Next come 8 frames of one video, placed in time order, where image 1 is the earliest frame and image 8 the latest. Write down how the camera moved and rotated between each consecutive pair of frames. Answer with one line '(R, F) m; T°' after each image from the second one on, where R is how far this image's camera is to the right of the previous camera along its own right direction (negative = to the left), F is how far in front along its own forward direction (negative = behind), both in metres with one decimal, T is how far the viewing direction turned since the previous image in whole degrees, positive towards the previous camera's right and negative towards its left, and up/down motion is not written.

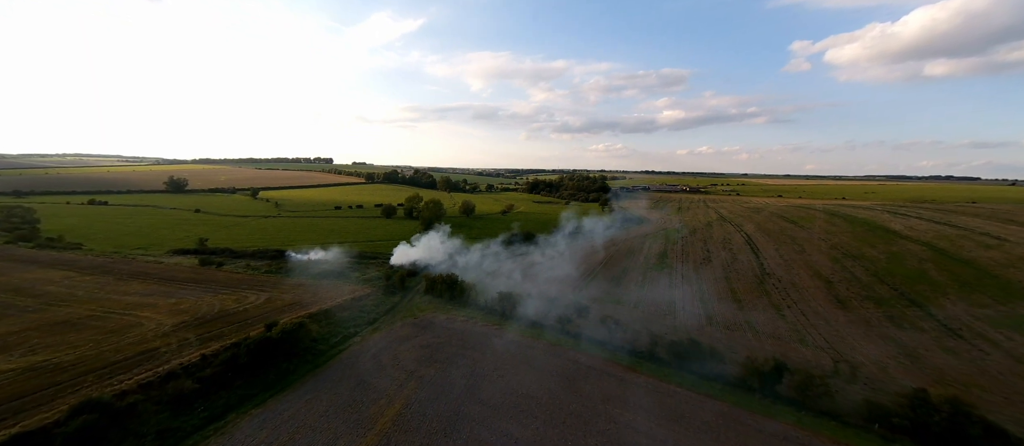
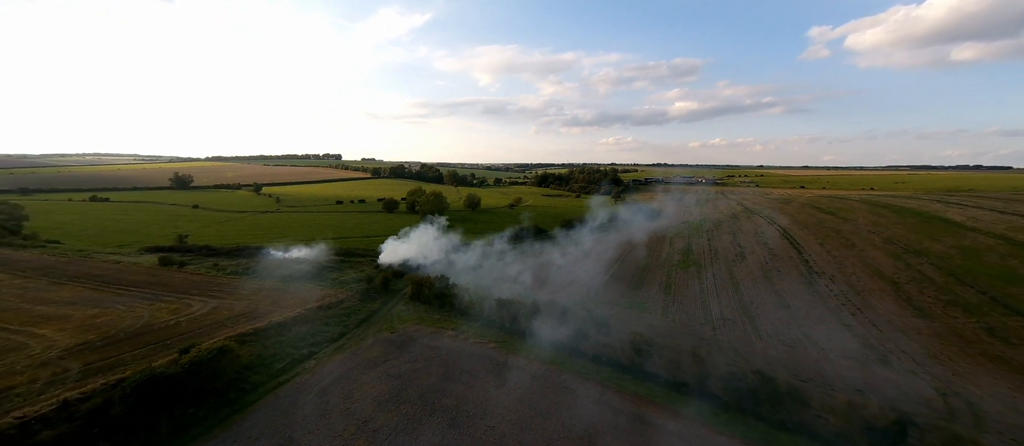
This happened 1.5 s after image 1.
(+0.5, +5.1) m; -1°
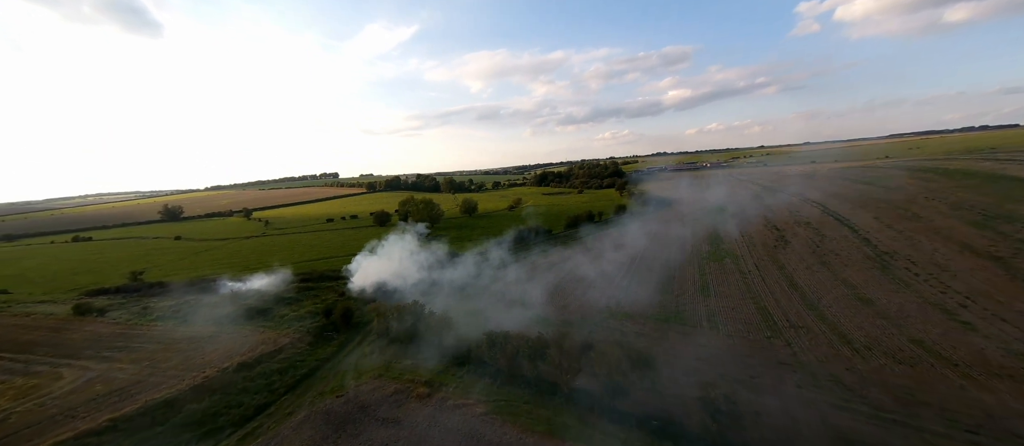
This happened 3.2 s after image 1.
(+0.6, +6.1) m; 0°
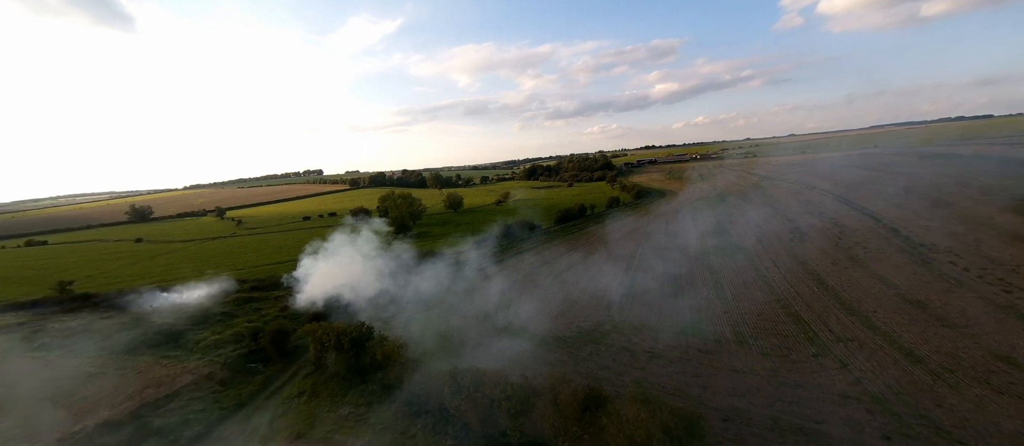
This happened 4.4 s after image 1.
(+0.5, +4.2) m; +2°
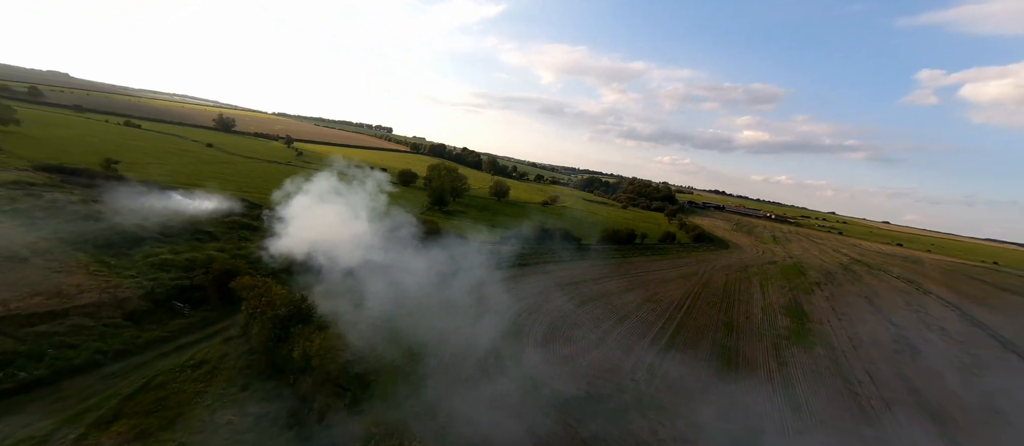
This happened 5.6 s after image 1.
(+0.5, +4.1) m; -7°
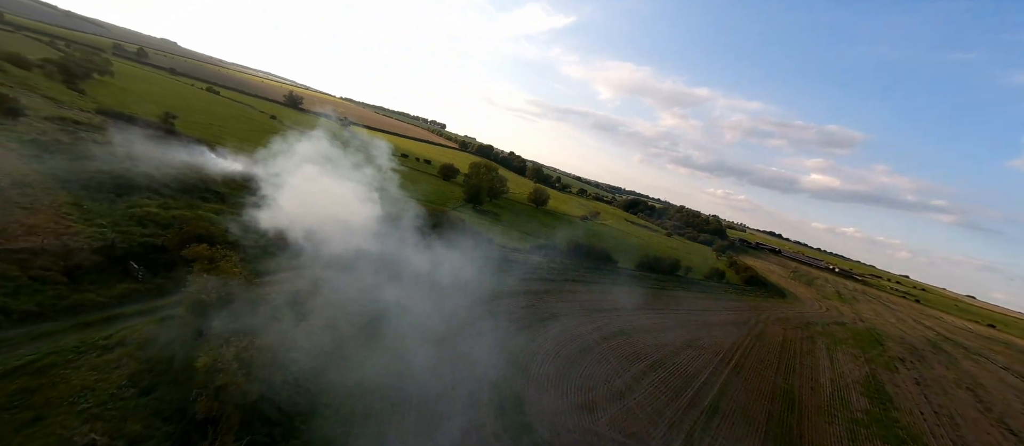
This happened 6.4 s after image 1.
(+0.3, +2.8) m; -6°
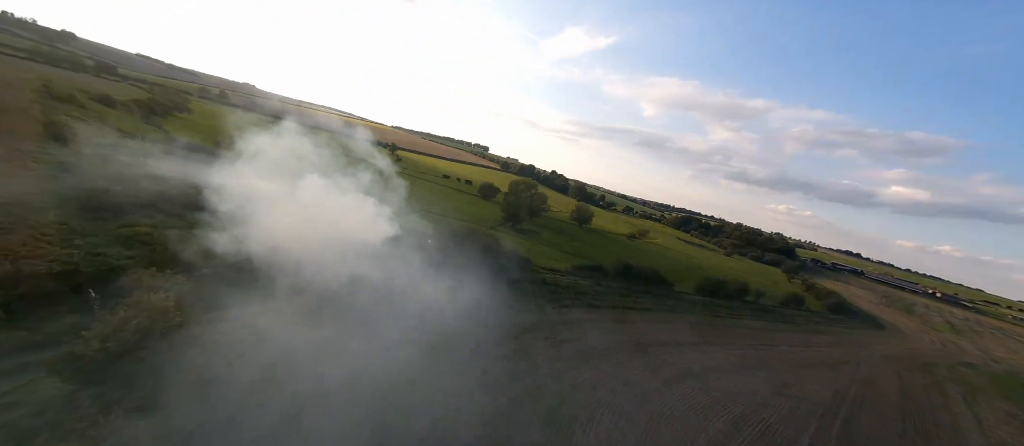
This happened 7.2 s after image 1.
(+0.3, +2.7) m; -7°
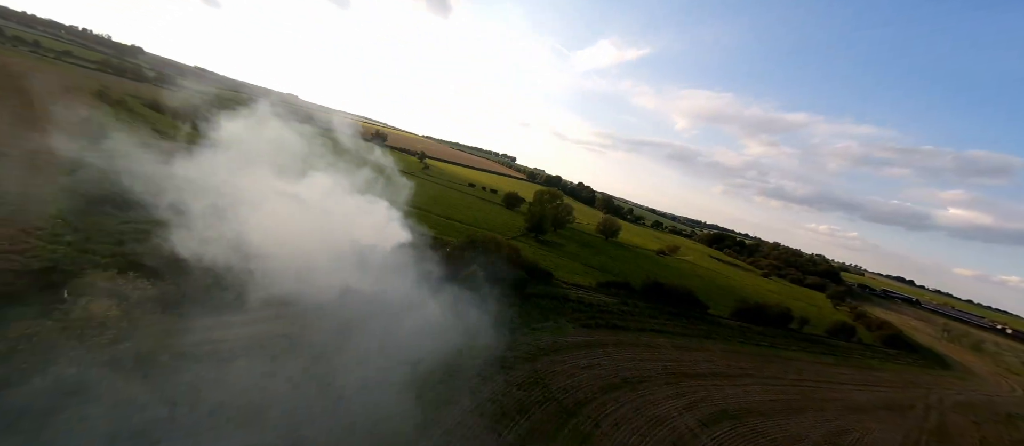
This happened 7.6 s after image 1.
(+0.3, +1.3) m; -4°
